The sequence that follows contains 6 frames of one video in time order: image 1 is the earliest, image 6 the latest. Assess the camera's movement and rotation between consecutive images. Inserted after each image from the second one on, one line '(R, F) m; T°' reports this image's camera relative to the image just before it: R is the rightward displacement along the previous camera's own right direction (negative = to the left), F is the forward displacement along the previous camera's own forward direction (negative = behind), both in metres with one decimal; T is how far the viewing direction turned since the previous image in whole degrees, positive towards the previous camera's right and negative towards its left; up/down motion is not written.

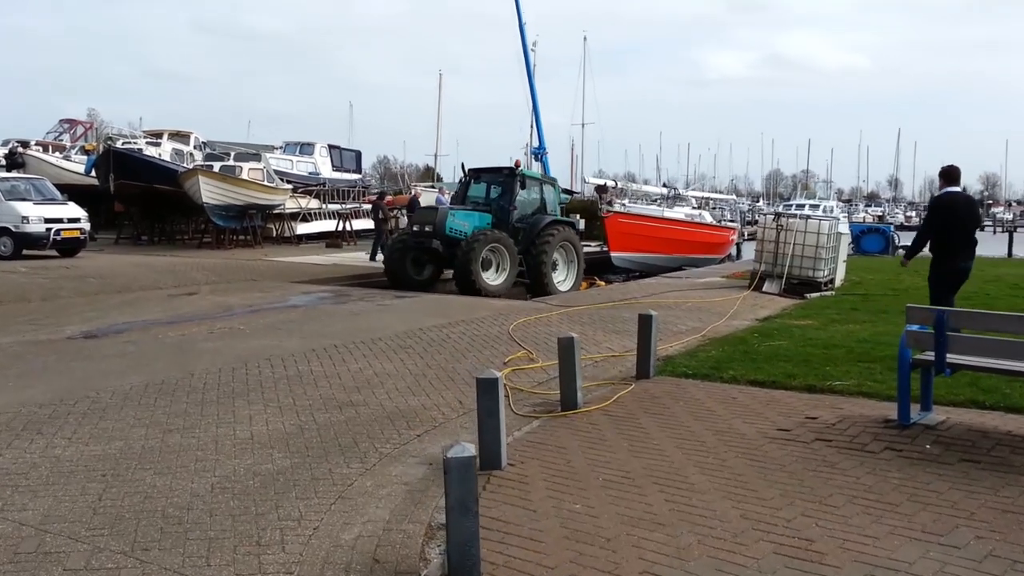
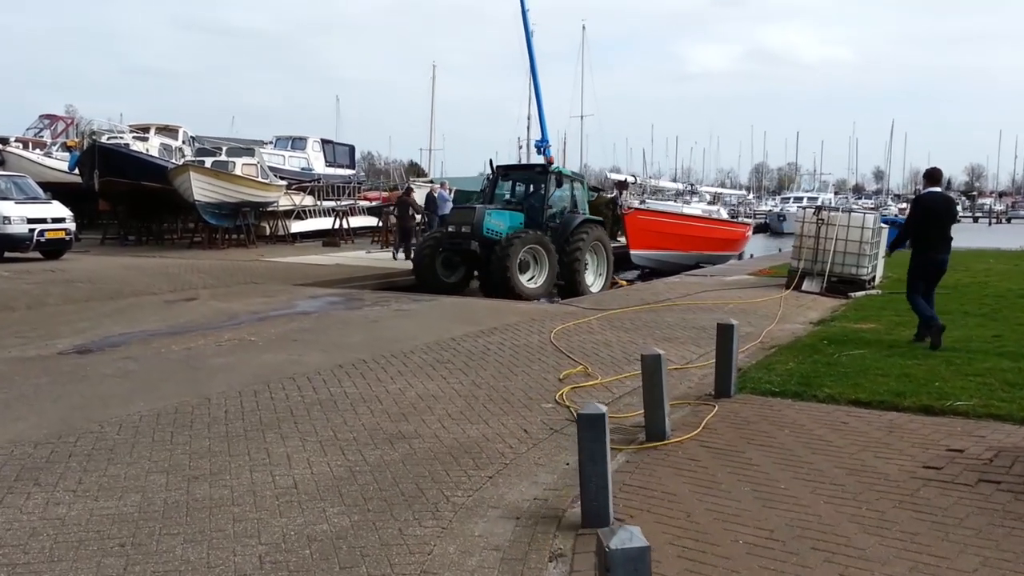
(-0.6, +1.0) m; +1°
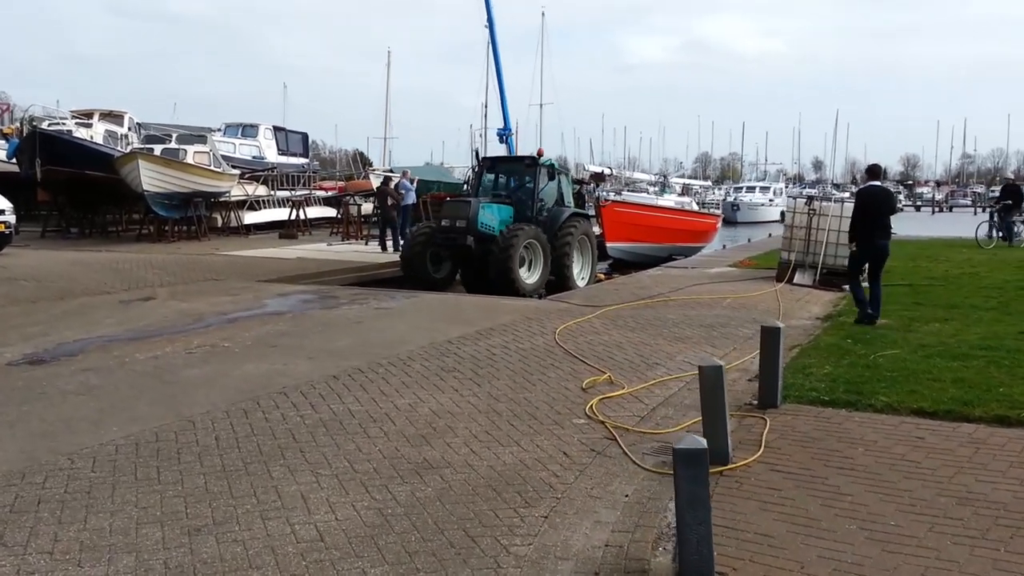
(-0.5, +0.8) m; +3°
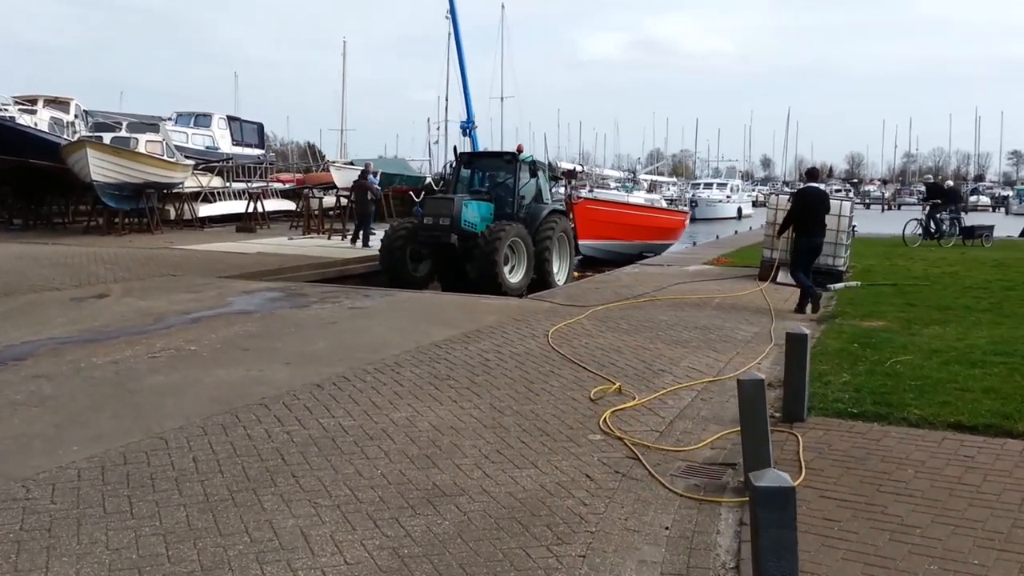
(-0.3, +0.5) m; +3°
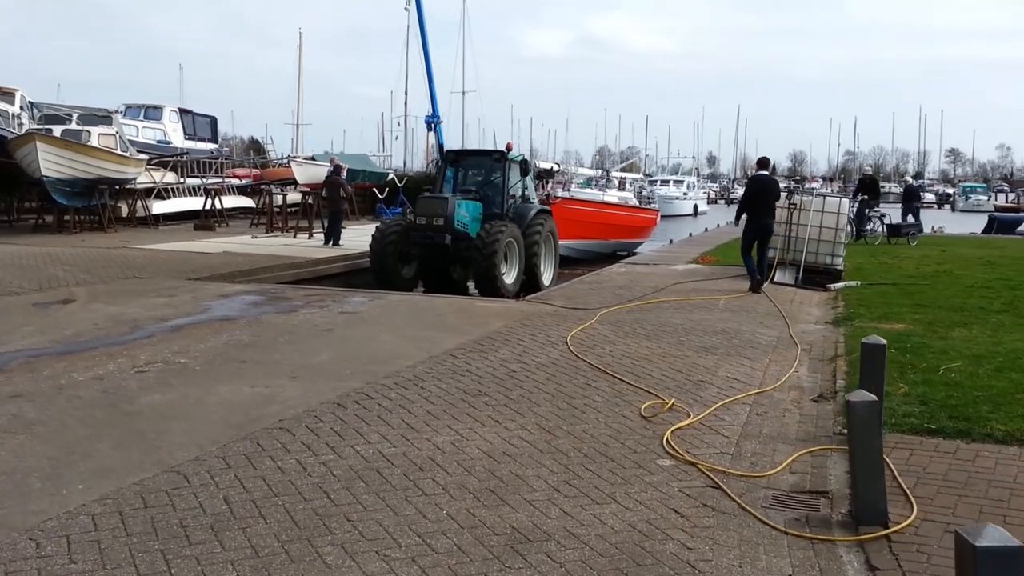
(-0.6, +0.6) m; +3°
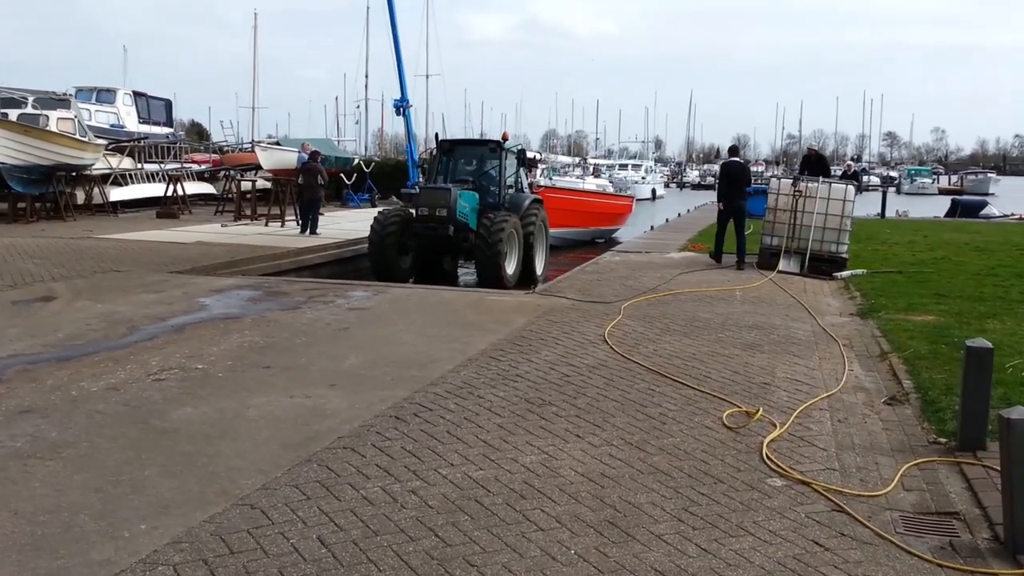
(-0.7, +0.5) m; +3°
